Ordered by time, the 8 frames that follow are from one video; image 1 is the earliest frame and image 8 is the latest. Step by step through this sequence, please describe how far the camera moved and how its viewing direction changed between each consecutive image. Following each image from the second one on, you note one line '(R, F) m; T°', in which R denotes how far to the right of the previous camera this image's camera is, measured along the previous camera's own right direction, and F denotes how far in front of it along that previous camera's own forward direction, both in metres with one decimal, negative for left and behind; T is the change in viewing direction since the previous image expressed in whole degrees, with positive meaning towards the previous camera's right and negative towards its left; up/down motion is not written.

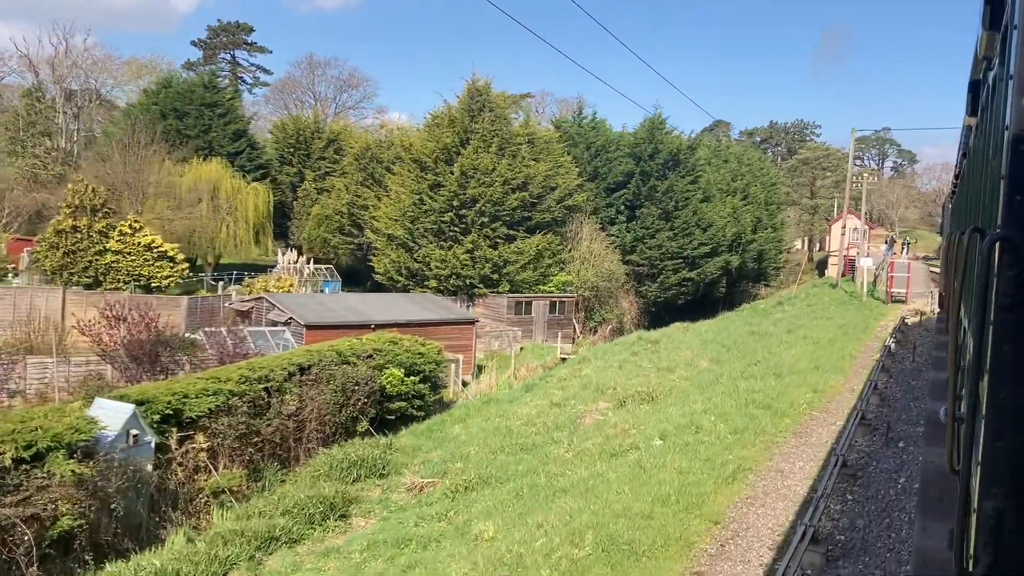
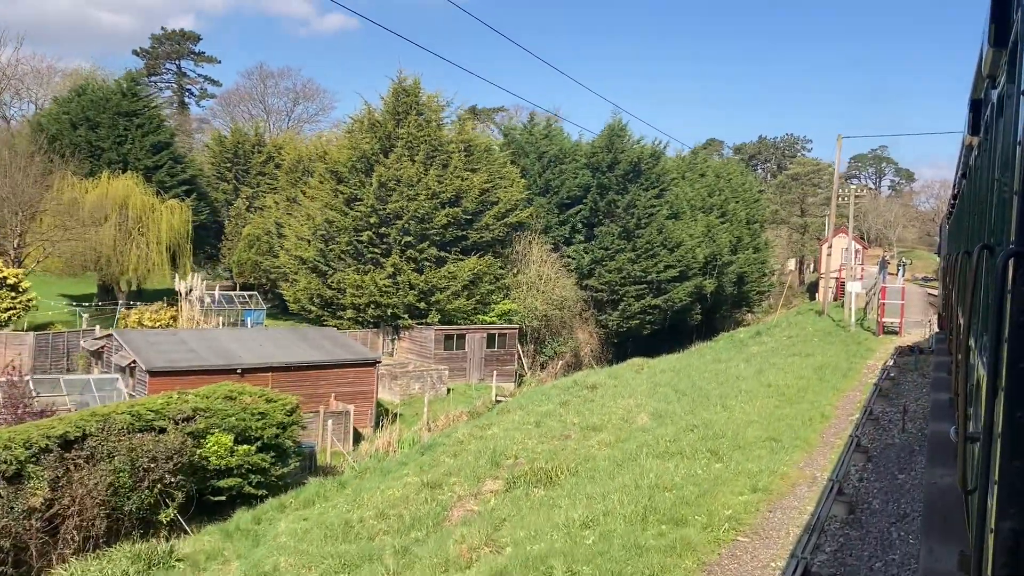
(+2.1, +4.2) m; 0°
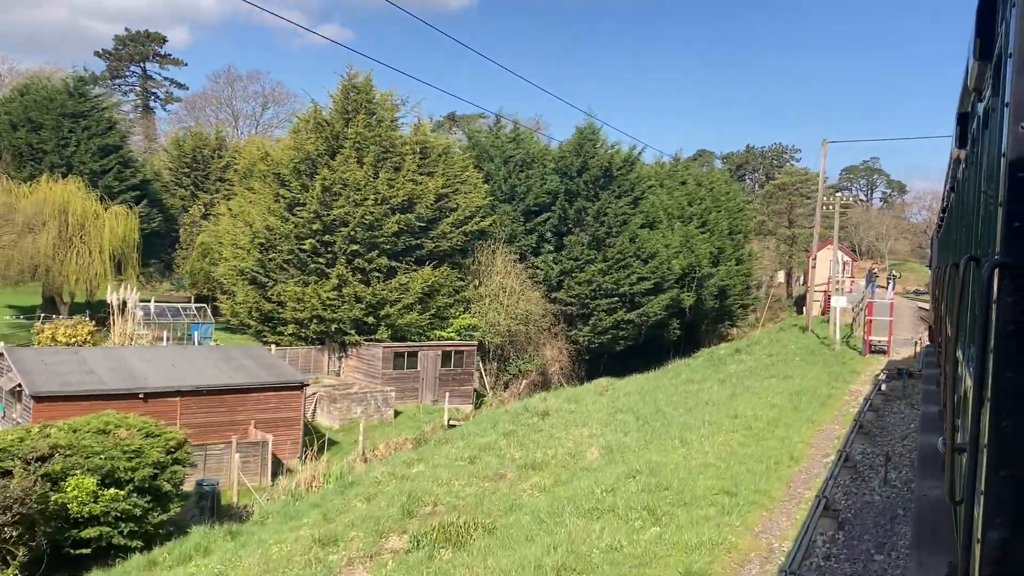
(+1.0, +2.0) m; 0°
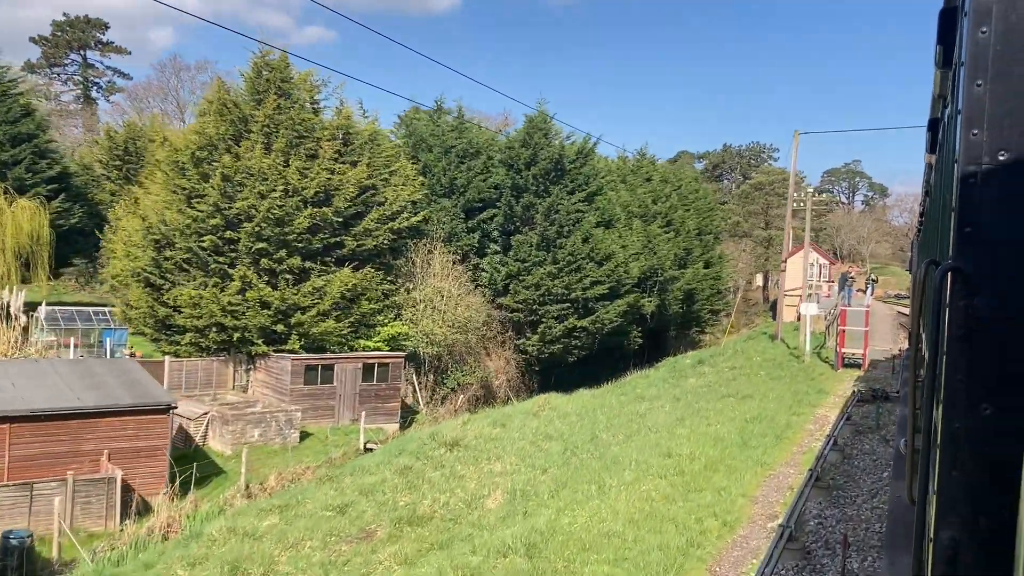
(+1.3, +2.7) m; +1°
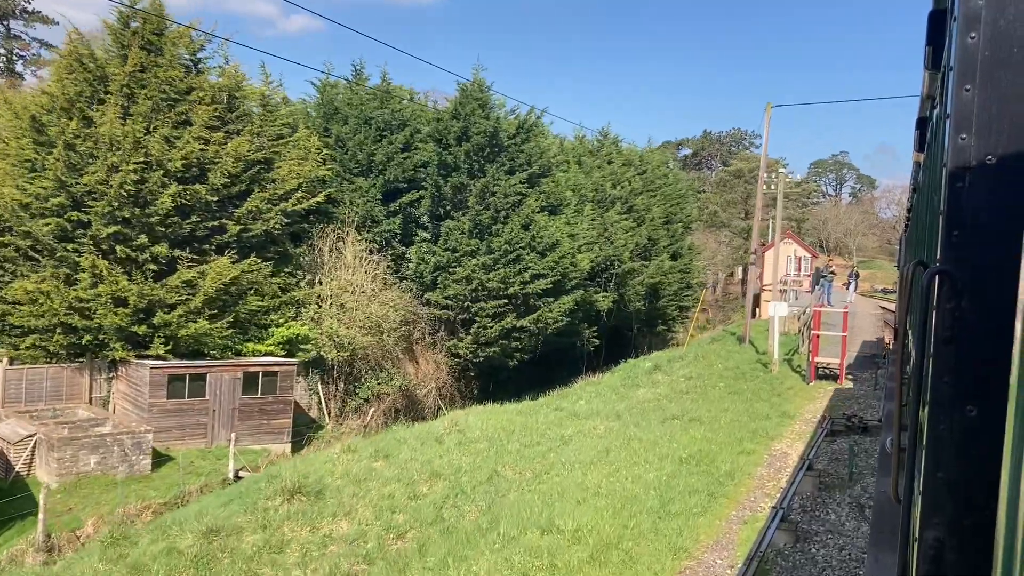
(+1.6, +3.4) m; +1°
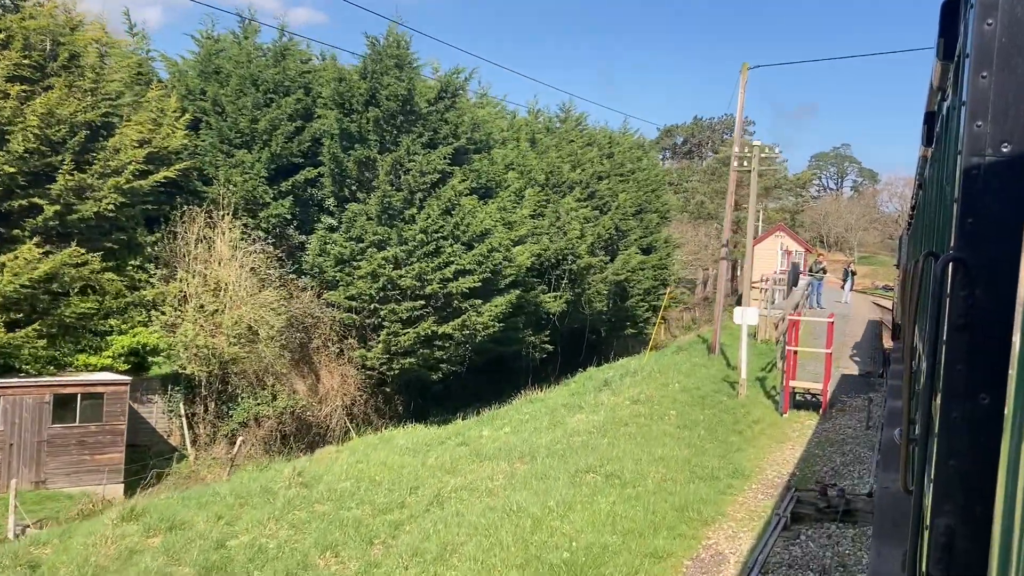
(+1.8, +4.0) m; 0°
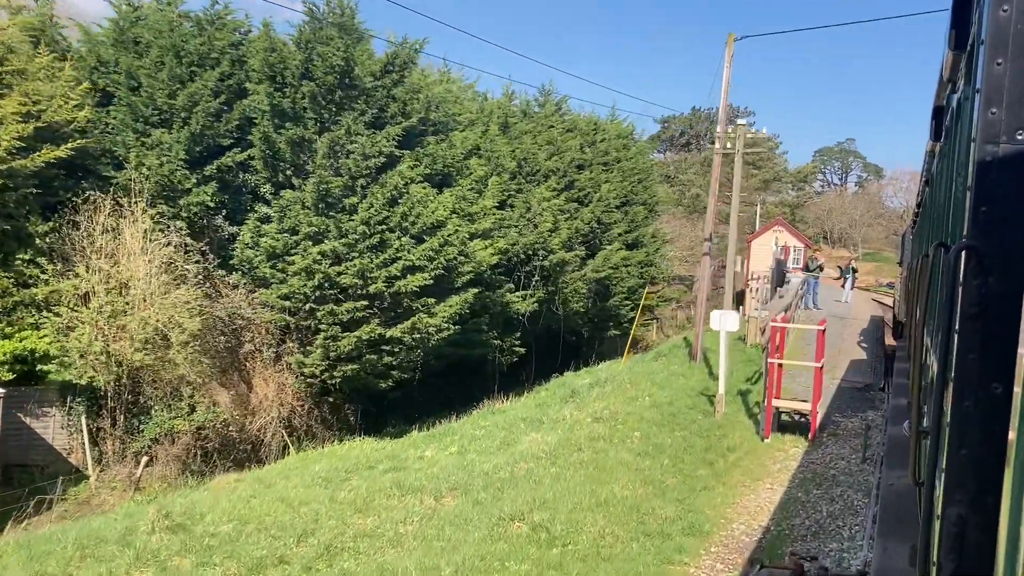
(+0.9, +2.1) m; 0°
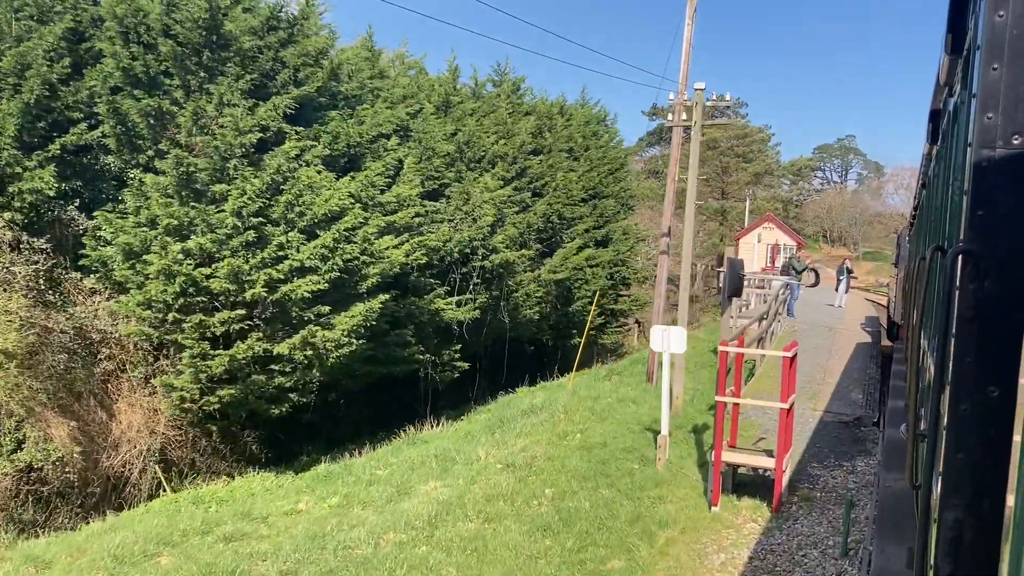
(+1.4, +3.0) m; 0°
